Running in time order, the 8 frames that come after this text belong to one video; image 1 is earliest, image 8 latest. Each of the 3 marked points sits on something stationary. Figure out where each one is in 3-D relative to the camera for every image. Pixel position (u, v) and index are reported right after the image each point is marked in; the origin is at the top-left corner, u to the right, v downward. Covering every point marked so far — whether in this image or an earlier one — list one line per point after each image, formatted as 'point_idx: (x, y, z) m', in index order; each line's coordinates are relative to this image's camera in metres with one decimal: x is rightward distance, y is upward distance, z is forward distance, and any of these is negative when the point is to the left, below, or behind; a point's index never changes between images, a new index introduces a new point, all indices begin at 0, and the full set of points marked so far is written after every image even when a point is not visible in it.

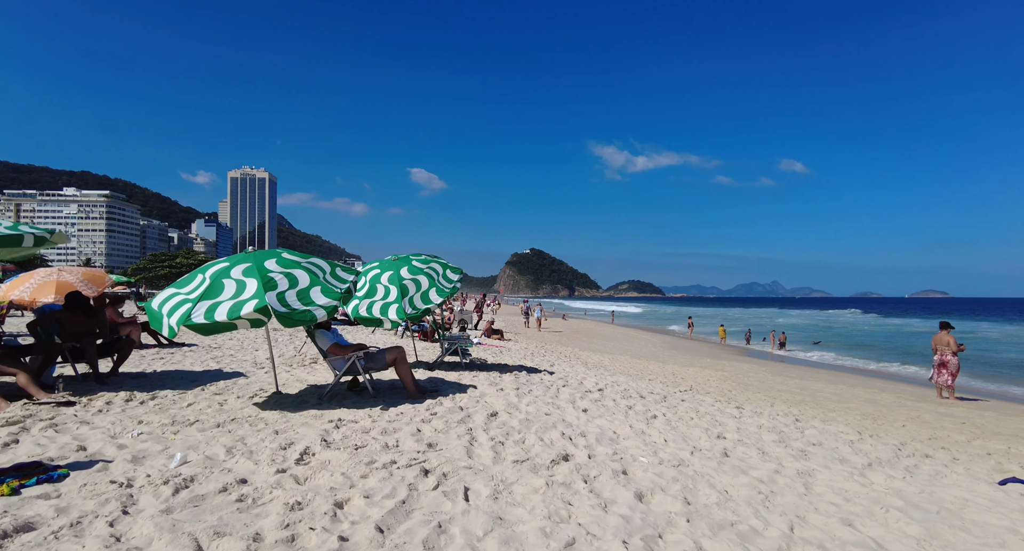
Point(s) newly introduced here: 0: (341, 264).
0: (-1.9, +0.1, +5.6) m
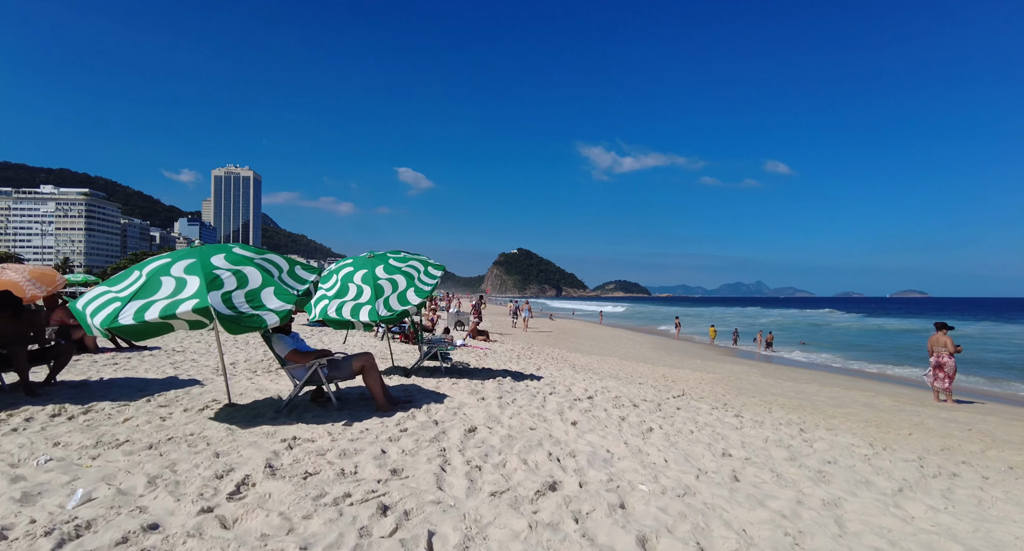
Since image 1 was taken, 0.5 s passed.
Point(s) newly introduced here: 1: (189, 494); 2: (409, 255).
0: (-2.1, +0.1, +5.1) m
1: (-1.8, -1.2, +2.8) m
2: (-1.6, +0.3, +7.6) m
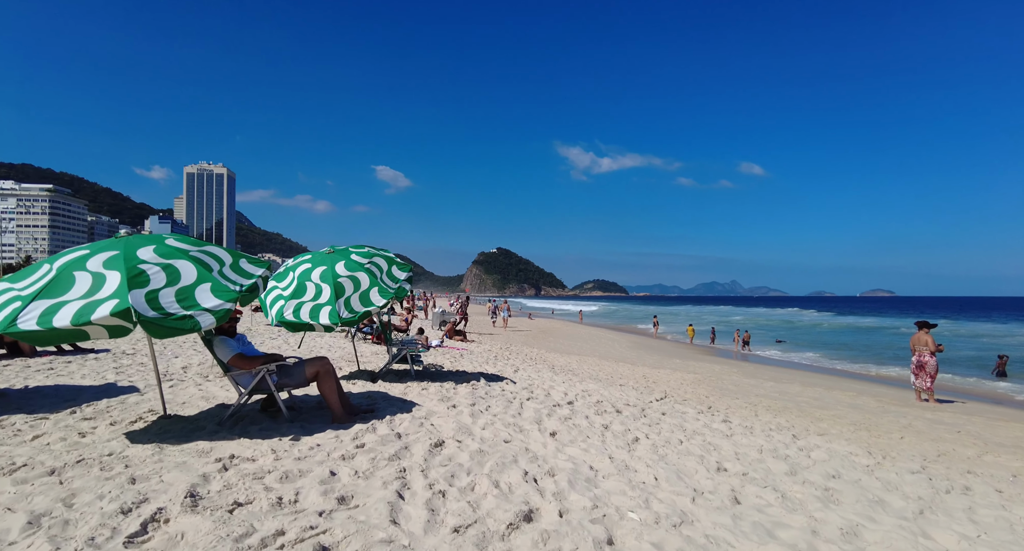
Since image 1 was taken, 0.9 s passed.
0: (-2.3, +0.2, +4.5) m
1: (-1.9, -1.1, +2.3) m
2: (-1.9, +0.3, +7.0) m
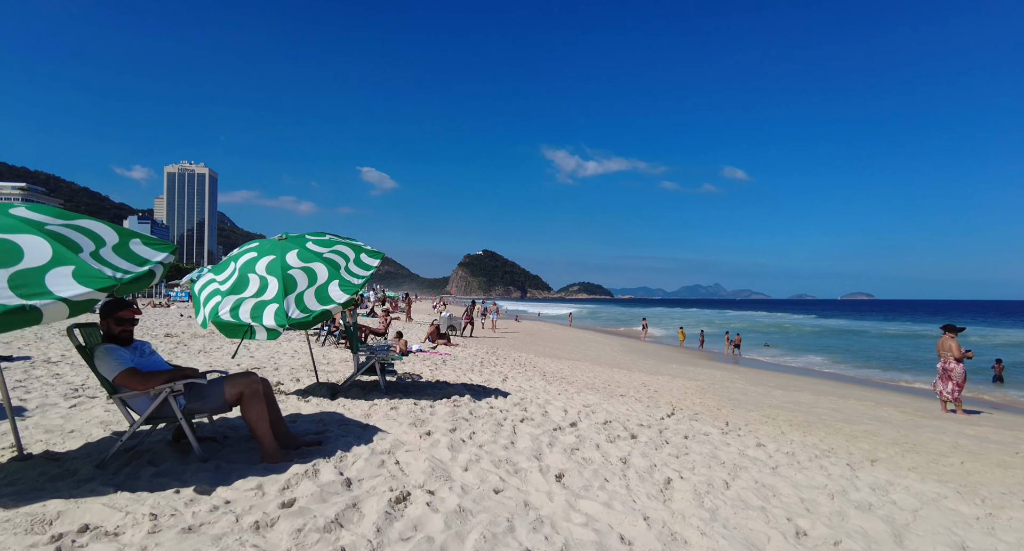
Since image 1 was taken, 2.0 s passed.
0: (-2.4, +0.3, +3.3) m
1: (-1.9, -1.1, +1.1) m
2: (-2.0, +0.4, +5.8) m
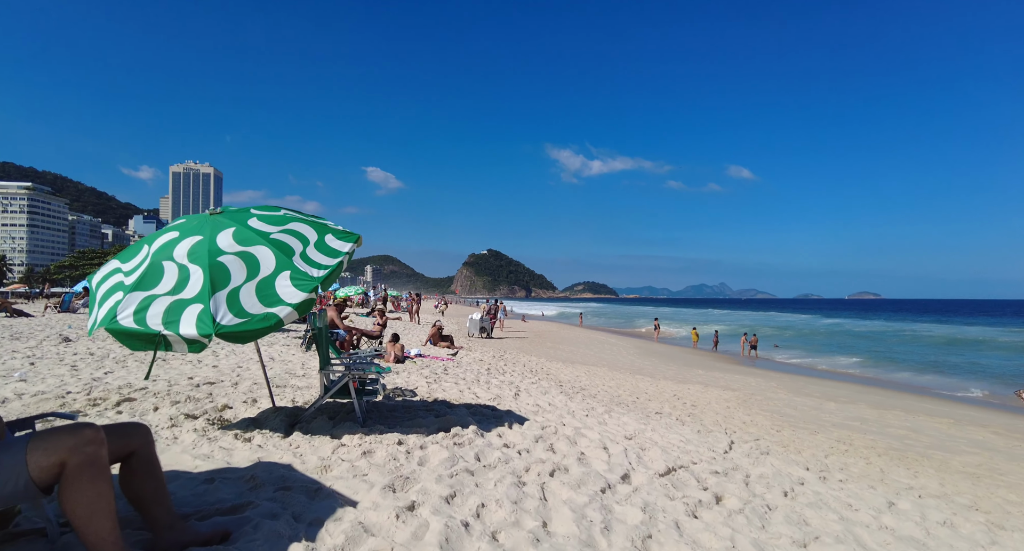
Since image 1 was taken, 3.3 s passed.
0: (-2.2, +0.3, +1.8) m
1: (-1.8, -1.0, -0.4) m
2: (-1.8, +0.5, +4.3) m
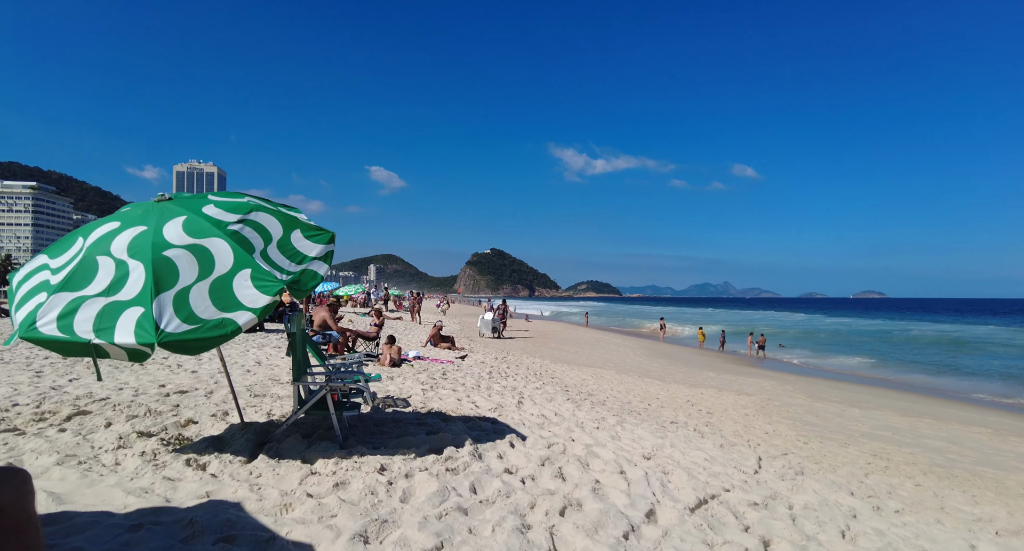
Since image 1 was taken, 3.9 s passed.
0: (-2.2, +0.4, +1.2) m
1: (-1.8, -1.0, -1.0) m
2: (-1.8, +0.5, +3.7) m
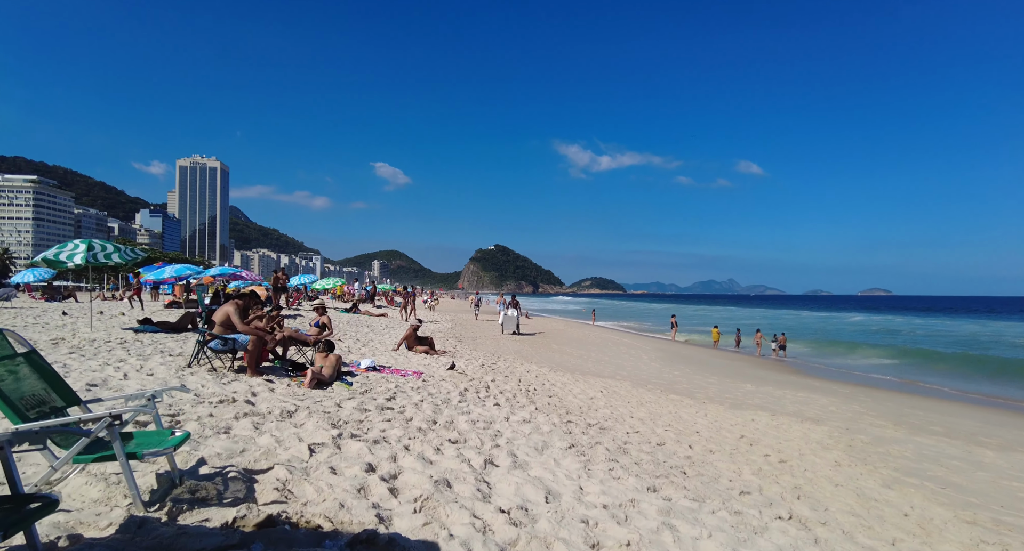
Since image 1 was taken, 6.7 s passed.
0: (-2.6, +0.6, -1.7) m
1: (-2.1, -0.8, -4.0) m
2: (-2.2, +0.7, +0.8) m
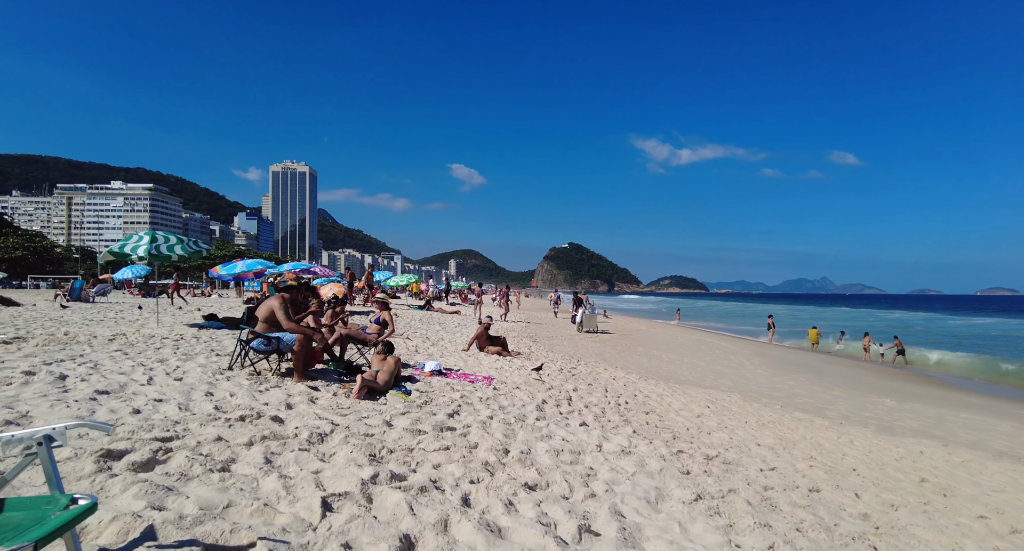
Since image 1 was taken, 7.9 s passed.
0: (-2.8, +0.7, -2.8) m
1: (-2.7, -0.7, -5.0) m
2: (-2.0, +0.9, -0.3) m
